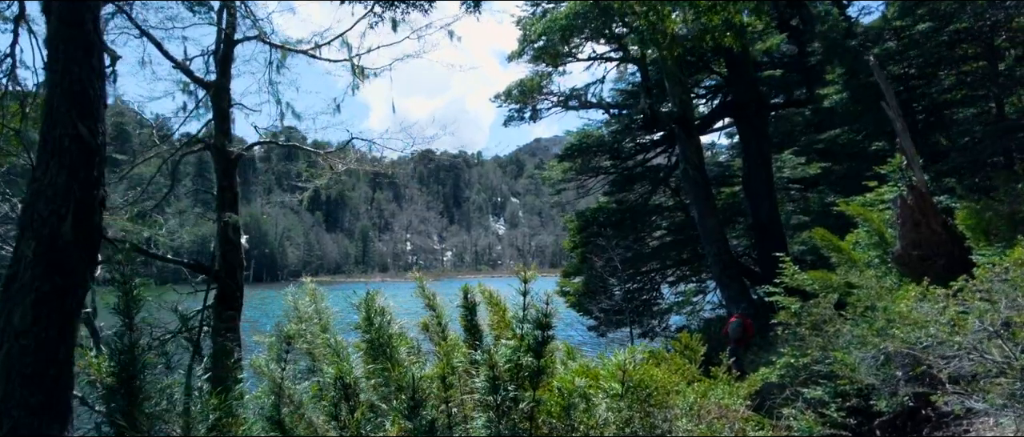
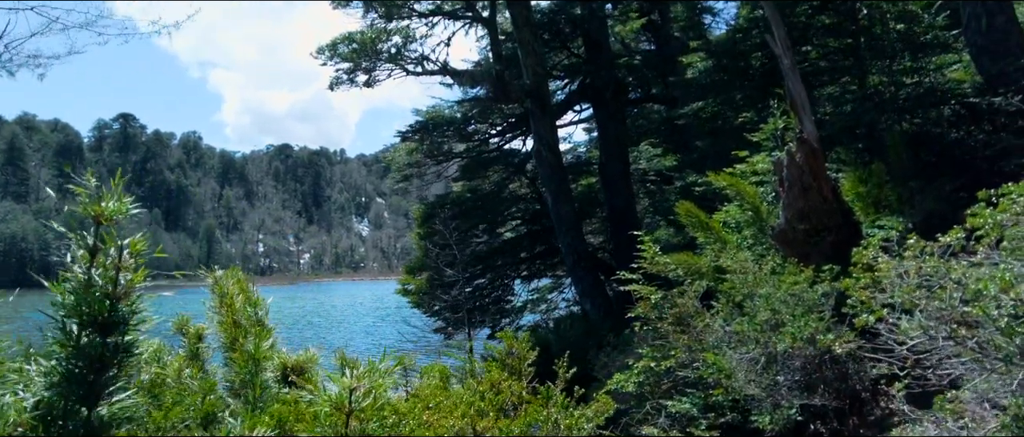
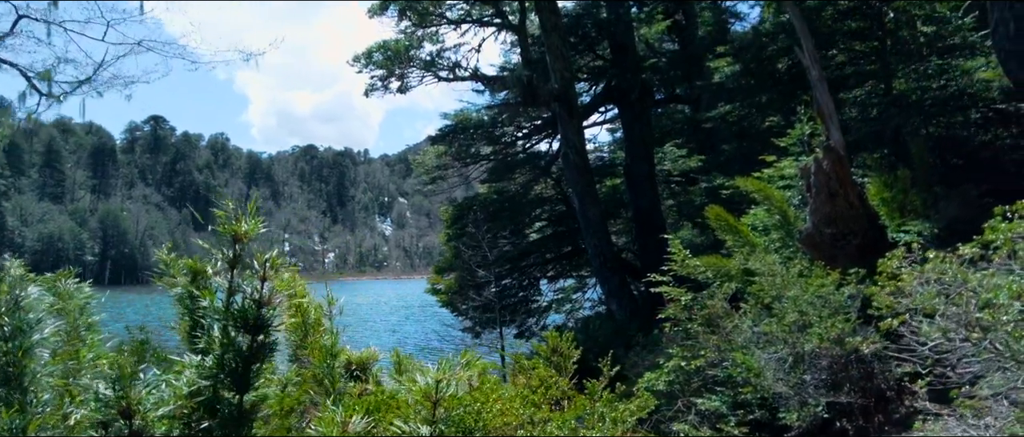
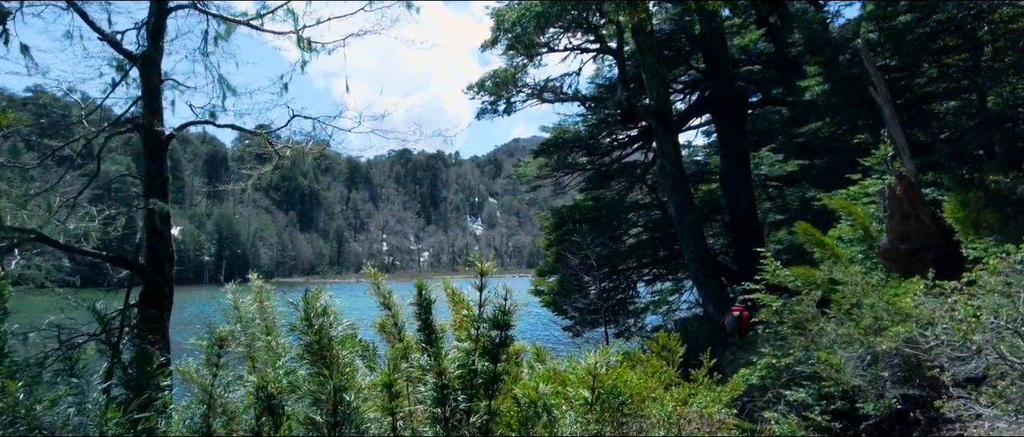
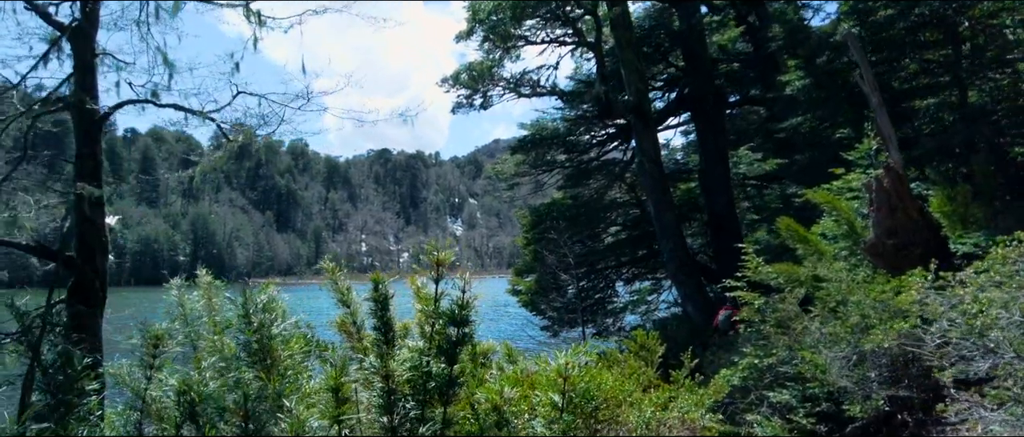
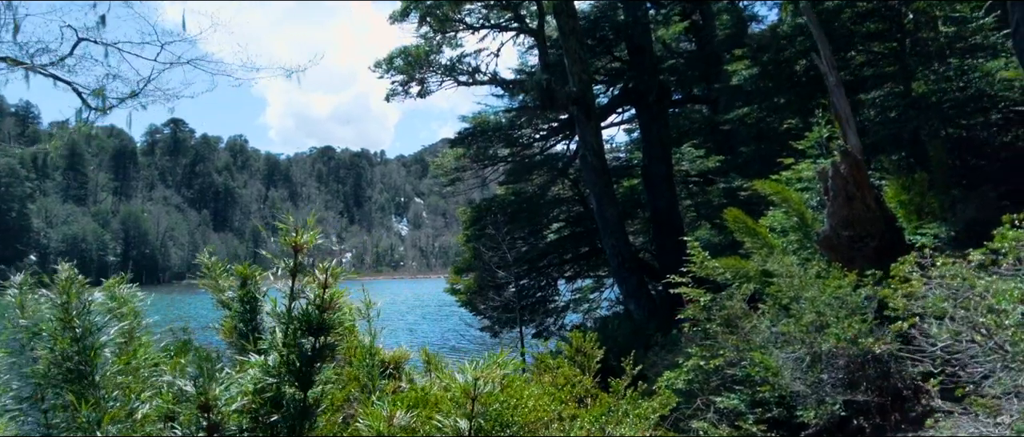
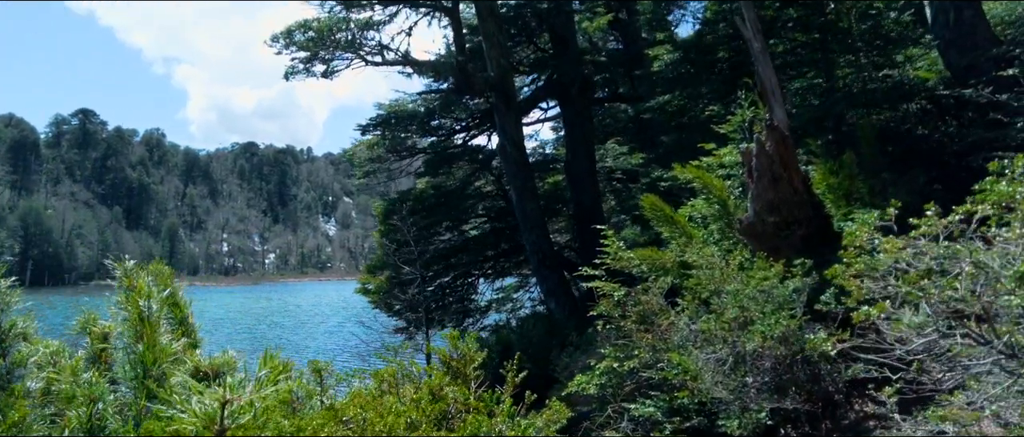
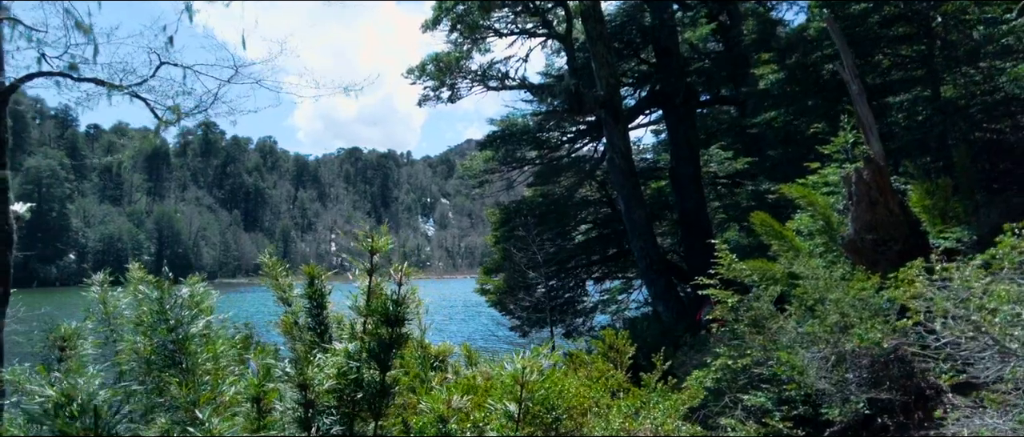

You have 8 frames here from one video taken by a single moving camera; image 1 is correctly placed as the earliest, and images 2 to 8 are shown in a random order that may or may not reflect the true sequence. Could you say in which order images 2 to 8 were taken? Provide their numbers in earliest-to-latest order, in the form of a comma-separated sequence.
4, 5, 8, 6, 3, 2, 7
